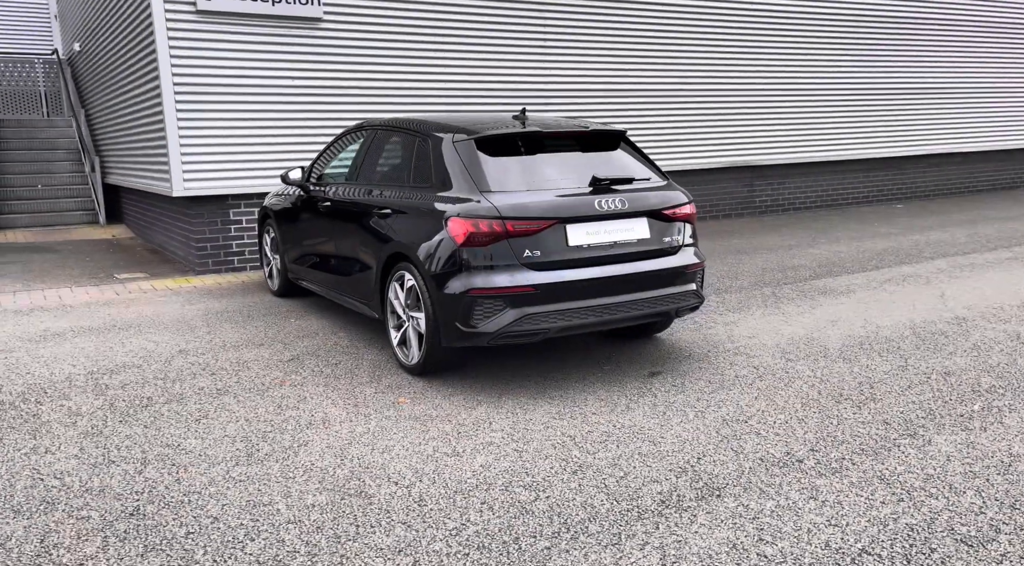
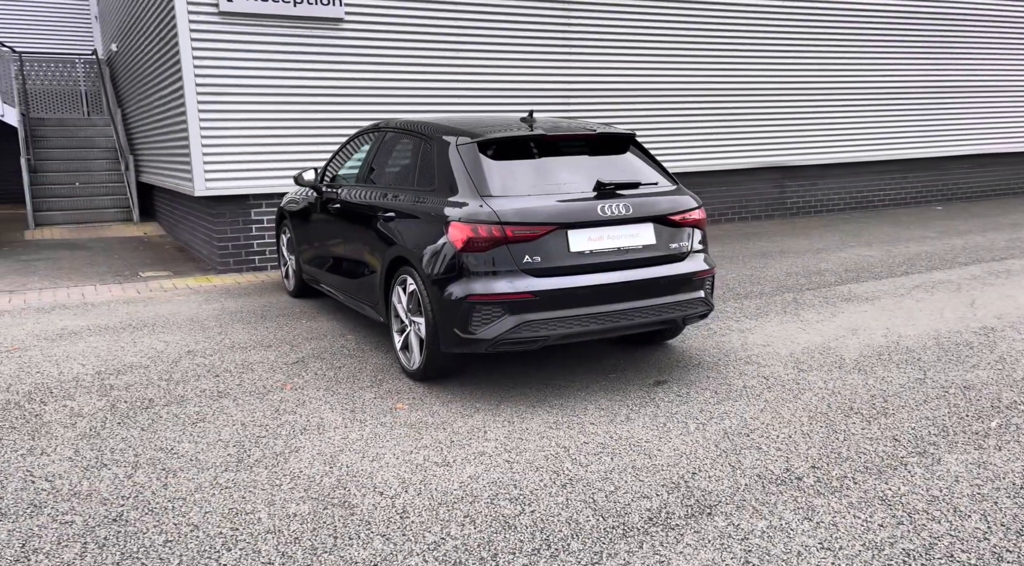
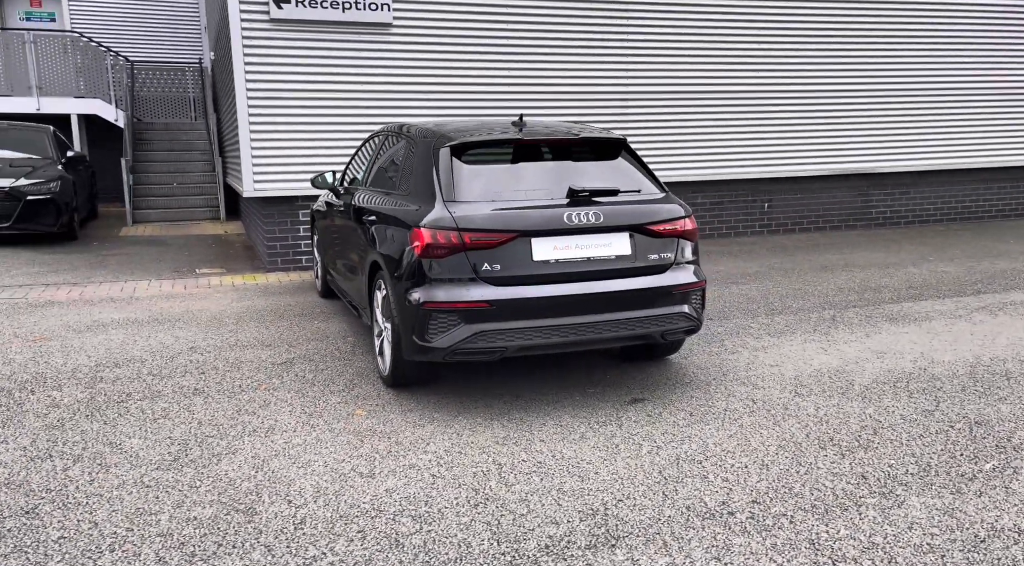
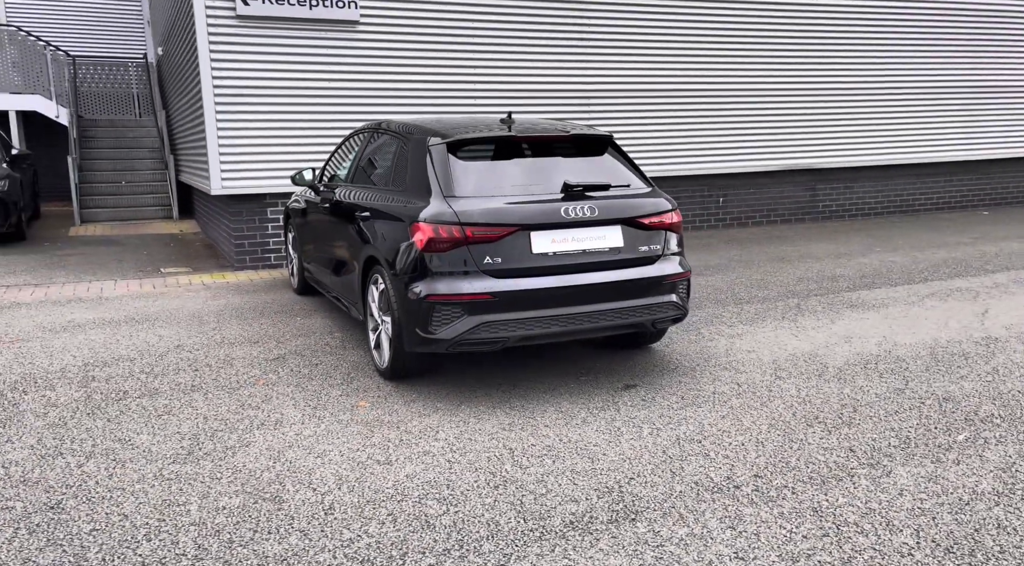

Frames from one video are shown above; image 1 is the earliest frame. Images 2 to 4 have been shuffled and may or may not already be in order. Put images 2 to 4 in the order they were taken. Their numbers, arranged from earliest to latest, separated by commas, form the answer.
2, 4, 3
